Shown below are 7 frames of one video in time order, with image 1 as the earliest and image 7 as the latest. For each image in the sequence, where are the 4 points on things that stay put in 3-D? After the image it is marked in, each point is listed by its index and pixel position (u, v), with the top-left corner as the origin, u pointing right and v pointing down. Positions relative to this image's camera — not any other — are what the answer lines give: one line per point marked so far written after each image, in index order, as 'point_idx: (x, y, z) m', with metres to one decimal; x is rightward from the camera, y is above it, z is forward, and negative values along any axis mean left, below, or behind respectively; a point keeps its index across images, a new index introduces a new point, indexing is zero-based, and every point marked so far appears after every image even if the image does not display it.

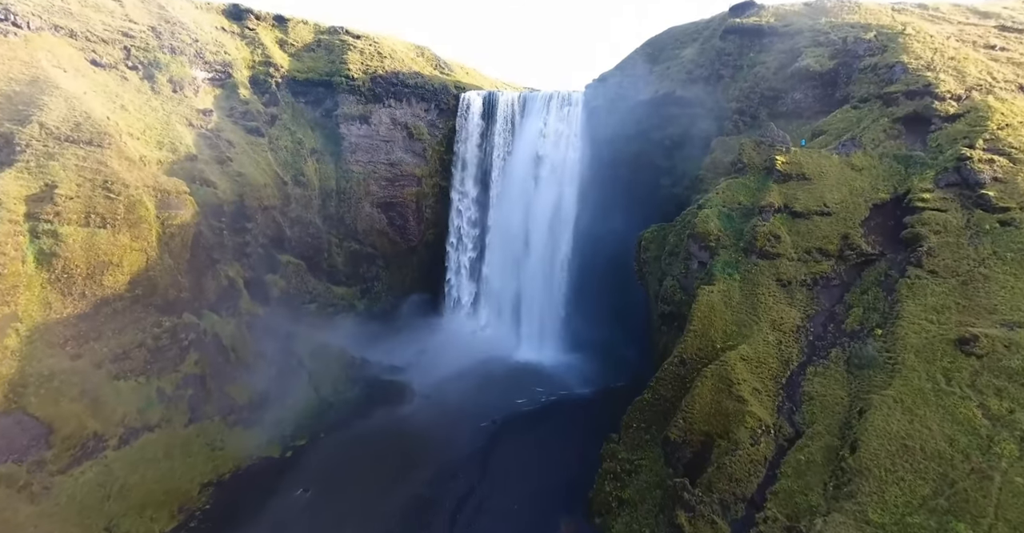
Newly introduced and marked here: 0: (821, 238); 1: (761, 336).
0: (+11.6, +1.1, +19.9) m
1: (+8.5, -2.4, +18.0) m
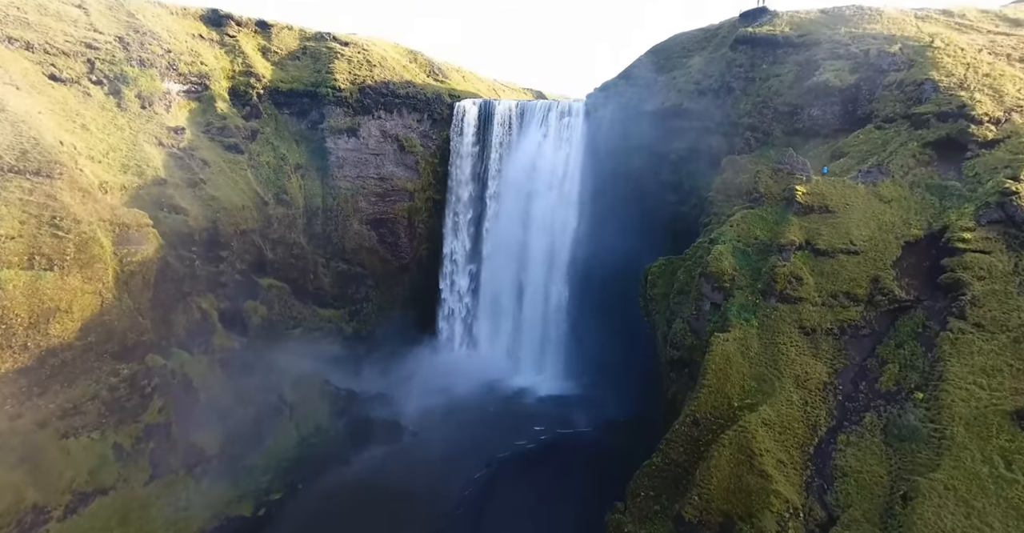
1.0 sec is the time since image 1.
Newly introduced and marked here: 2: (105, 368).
0: (+11.4, -0.4, +18.0) m
1: (+8.3, -3.9, +16.1) m
2: (-14.9, -3.7, +19.4) m
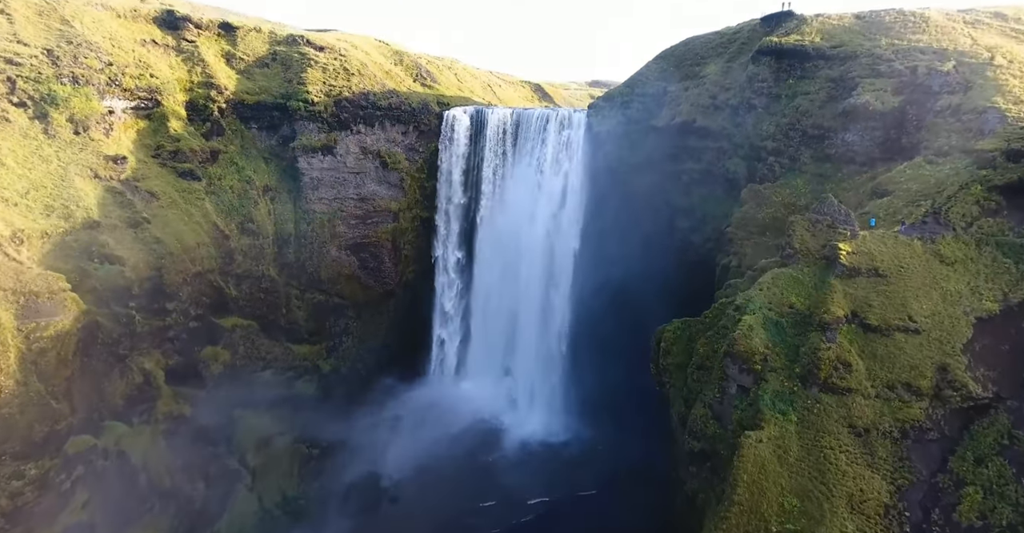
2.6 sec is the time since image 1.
0: (+11.0, -2.8, +14.7) m
1: (+7.9, -6.3, +12.9) m
2: (-15.3, -6.0, +16.1) m
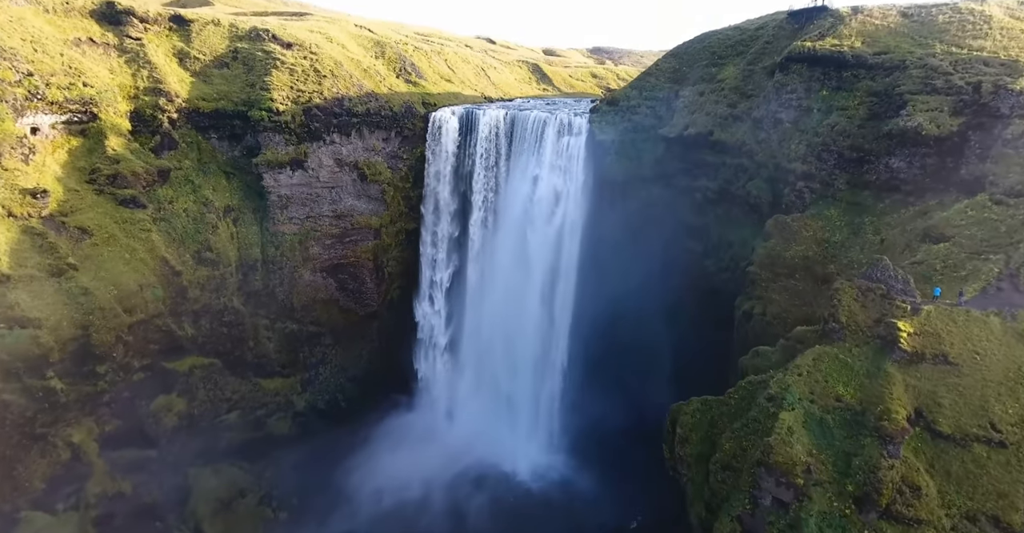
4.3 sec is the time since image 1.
0: (+10.7, -5.0, +11.8) m
1: (+7.6, -8.7, +10.1) m
2: (-15.6, -8.2, +13.2) m
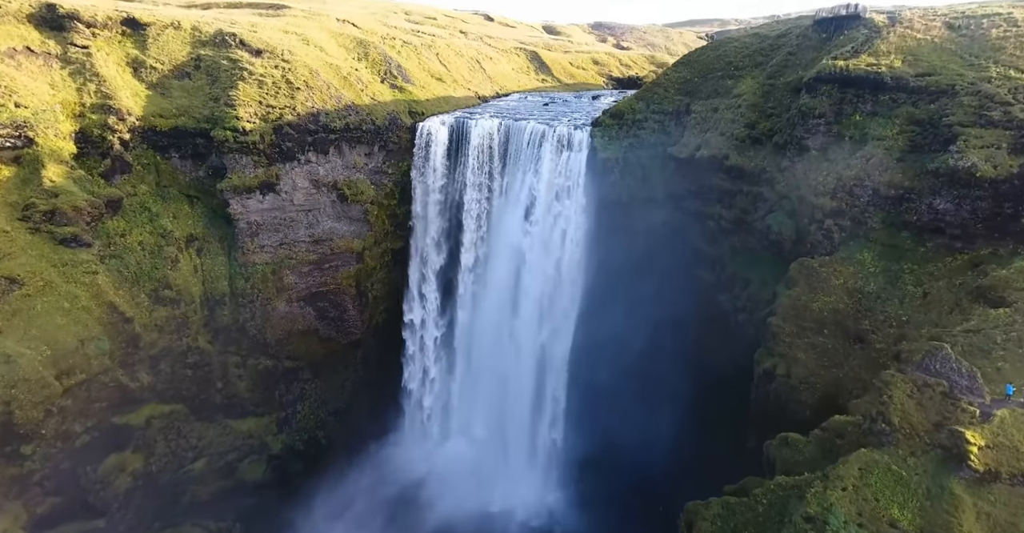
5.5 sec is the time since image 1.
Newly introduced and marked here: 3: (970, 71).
0: (+10.4, -7.2, +9.5) m
1: (+7.3, -10.9, +7.9) m
2: (-15.9, -10.2, +10.9) m
3: (+16.4, +7.0, +19.0) m
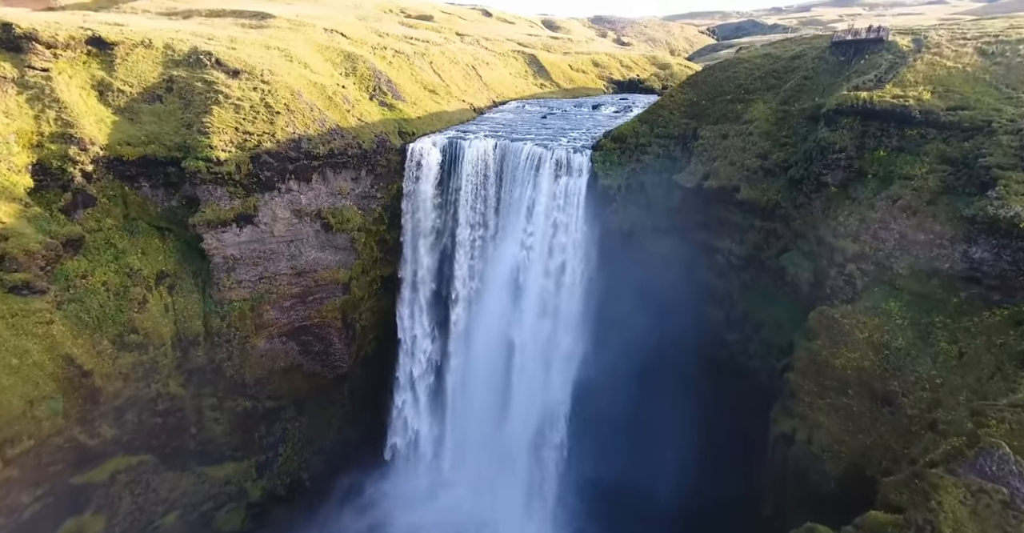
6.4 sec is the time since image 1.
0: (+10.3, -8.9, +7.9) m
1: (+7.2, -12.6, +6.3) m
2: (-16.1, -11.9, +9.2) m
3: (+16.2, +5.3, +17.4) m
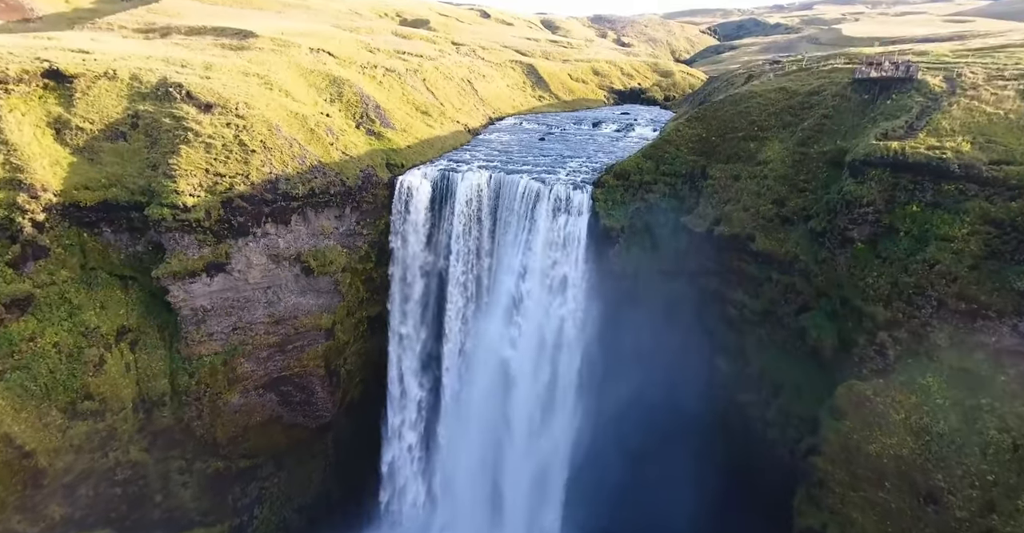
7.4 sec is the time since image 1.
0: (+10.1, -11.0, +6.0) m
1: (+7.1, -14.7, +4.4) m
2: (-16.2, -14.0, +7.1) m
3: (+16.0, +3.2, +15.6) m
